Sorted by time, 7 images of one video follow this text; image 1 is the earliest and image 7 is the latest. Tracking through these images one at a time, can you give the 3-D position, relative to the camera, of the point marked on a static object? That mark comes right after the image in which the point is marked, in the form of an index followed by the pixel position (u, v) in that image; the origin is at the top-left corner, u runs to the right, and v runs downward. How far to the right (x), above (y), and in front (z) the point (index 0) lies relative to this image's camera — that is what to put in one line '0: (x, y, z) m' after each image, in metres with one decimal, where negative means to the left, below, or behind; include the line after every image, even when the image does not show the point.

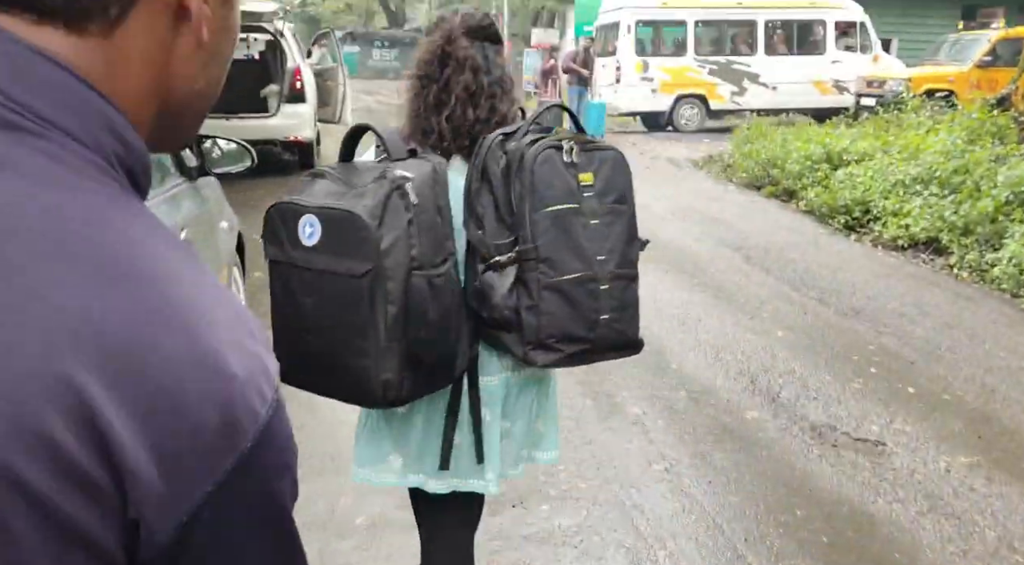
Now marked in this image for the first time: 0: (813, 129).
0: (+3.3, +1.7, +11.1) m
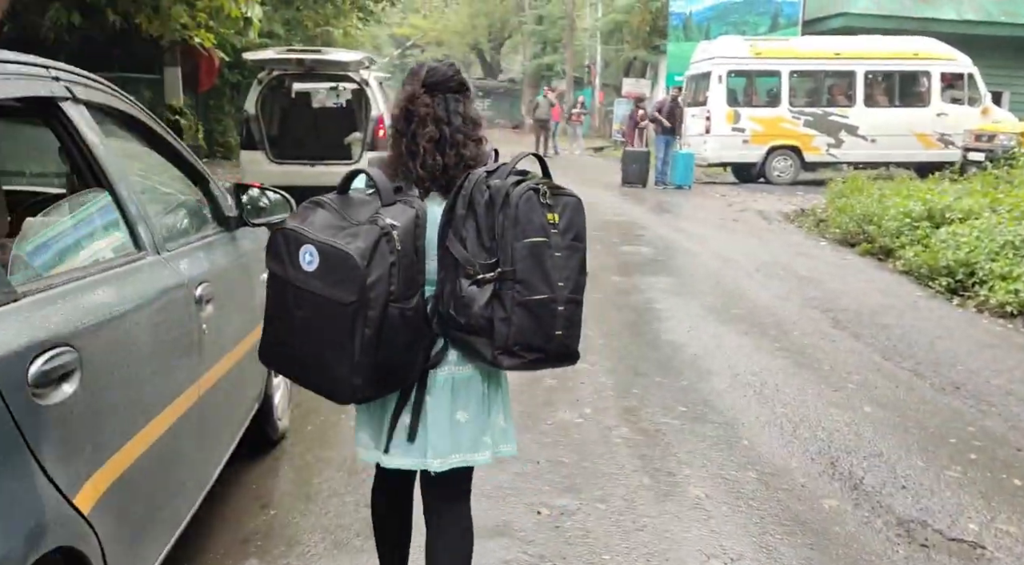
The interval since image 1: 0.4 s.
0: (+4.2, +1.0, +10.6) m
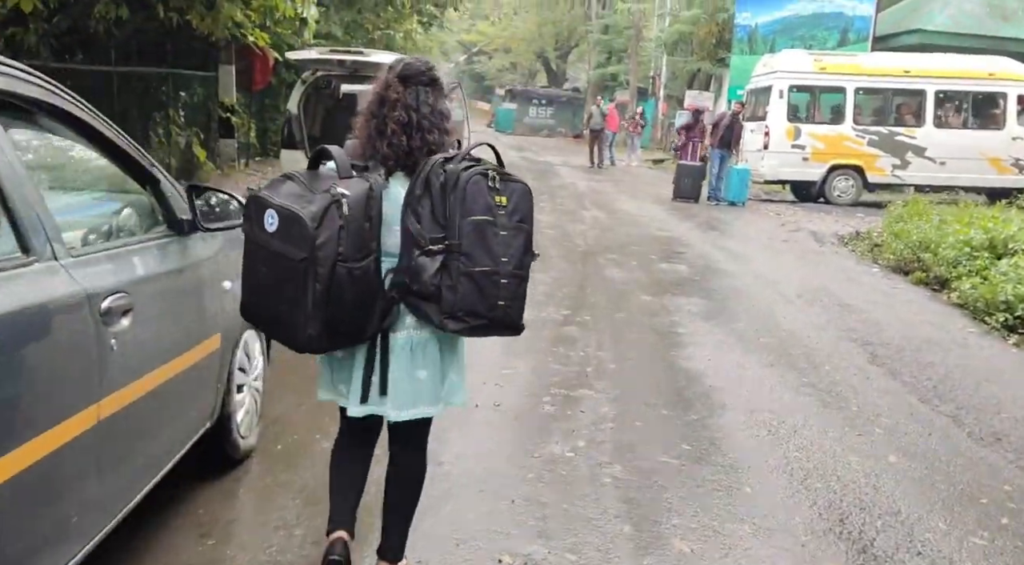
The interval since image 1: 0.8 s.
0: (+4.6, +0.7, +10.0) m
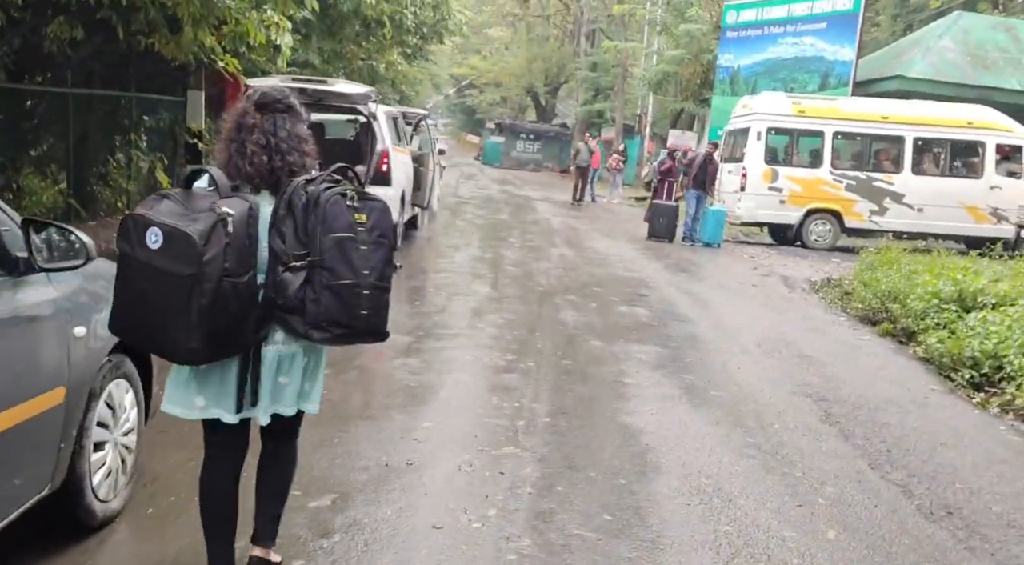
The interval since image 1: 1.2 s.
0: (+4.2, +0.2, +9.8) m
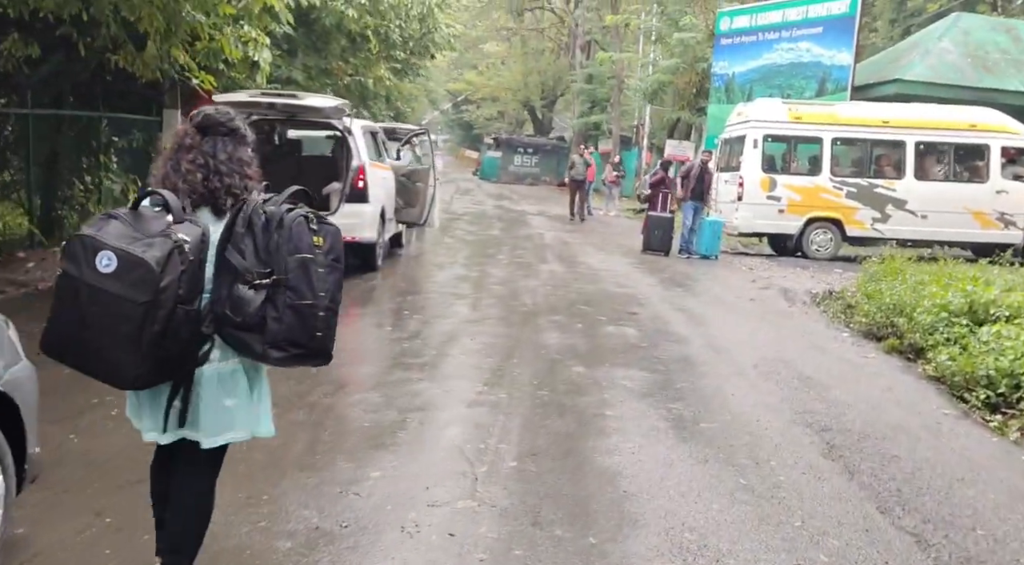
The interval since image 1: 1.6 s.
0: (+4.1, +0.1, +9.3) m
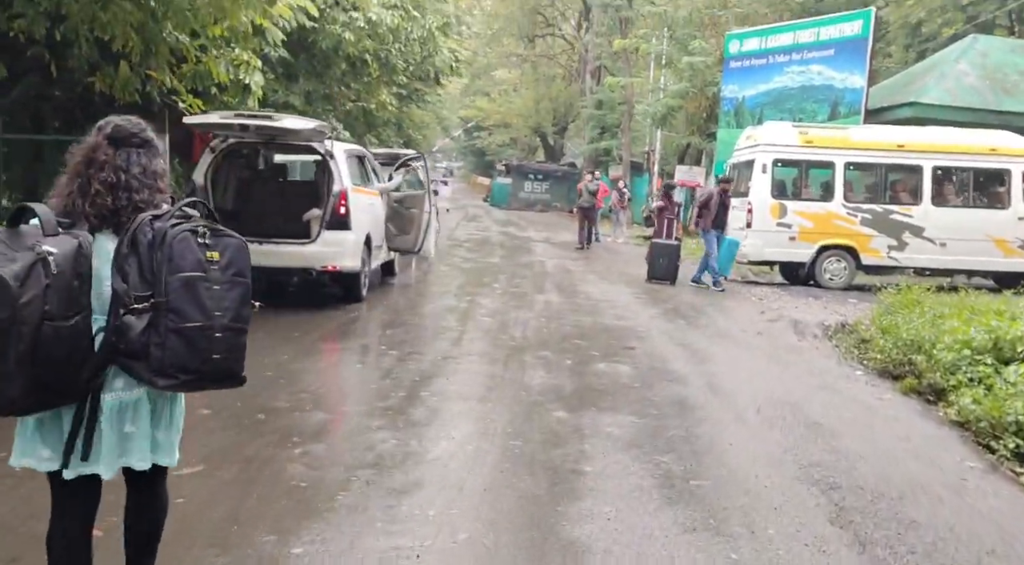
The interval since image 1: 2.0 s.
0: (+4.0, -0.2, +8.7) m
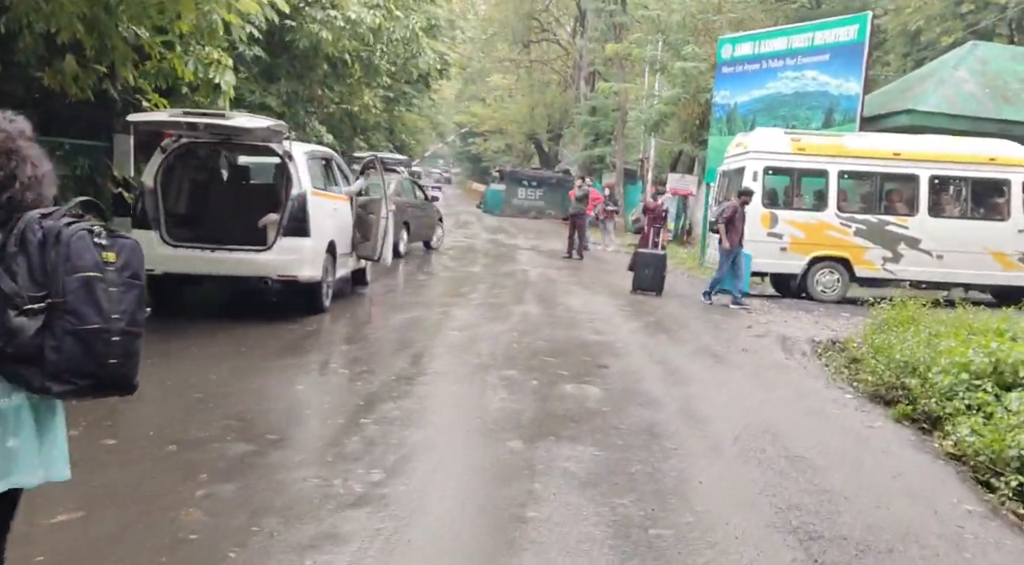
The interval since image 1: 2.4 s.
0: (+3.8, -0.3, +8.2) m
